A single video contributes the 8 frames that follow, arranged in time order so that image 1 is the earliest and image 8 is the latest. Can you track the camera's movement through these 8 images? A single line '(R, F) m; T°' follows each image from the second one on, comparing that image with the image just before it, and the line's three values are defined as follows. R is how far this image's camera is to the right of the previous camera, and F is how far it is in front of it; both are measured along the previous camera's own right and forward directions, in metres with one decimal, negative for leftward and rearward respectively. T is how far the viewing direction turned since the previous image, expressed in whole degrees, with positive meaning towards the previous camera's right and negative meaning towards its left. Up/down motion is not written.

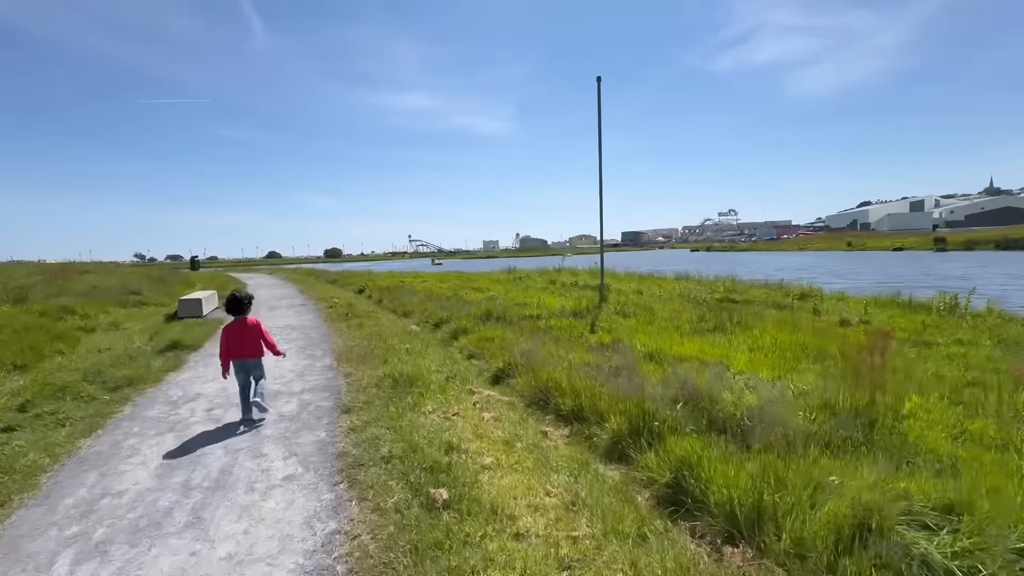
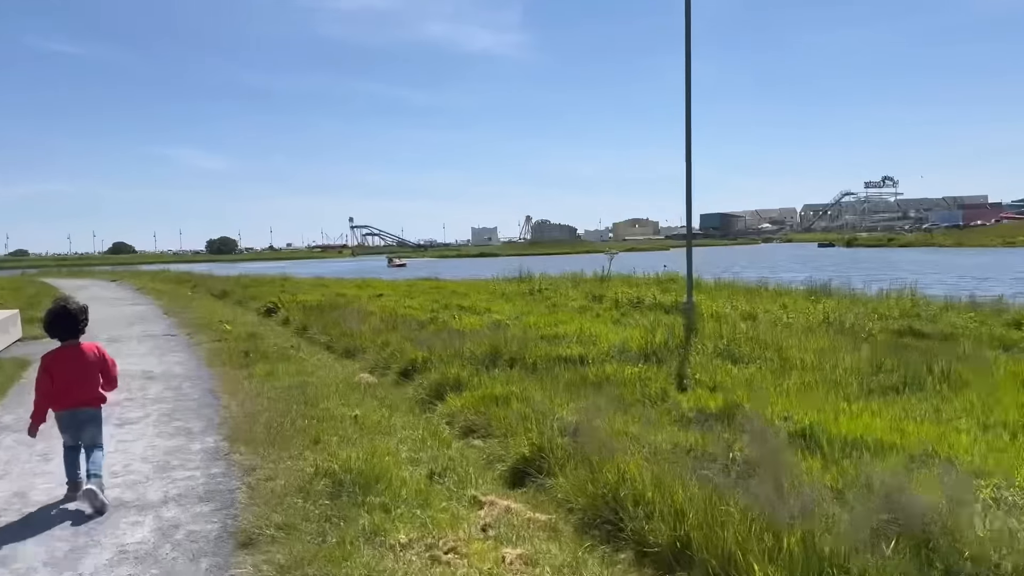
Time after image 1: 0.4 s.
(-0.4, +4.1) m; +2°
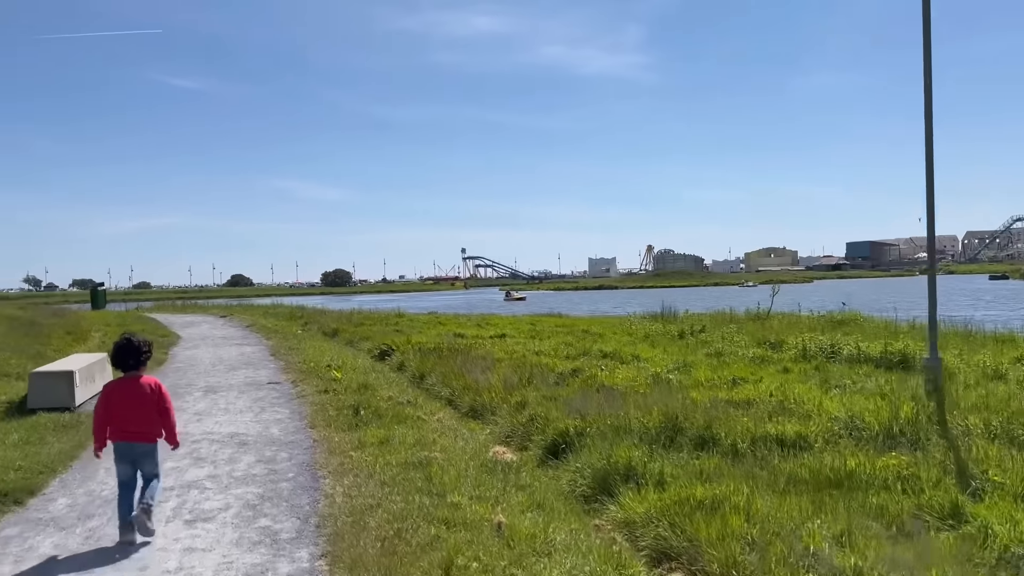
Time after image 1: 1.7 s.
(-0.6, +2.0) m; -8°
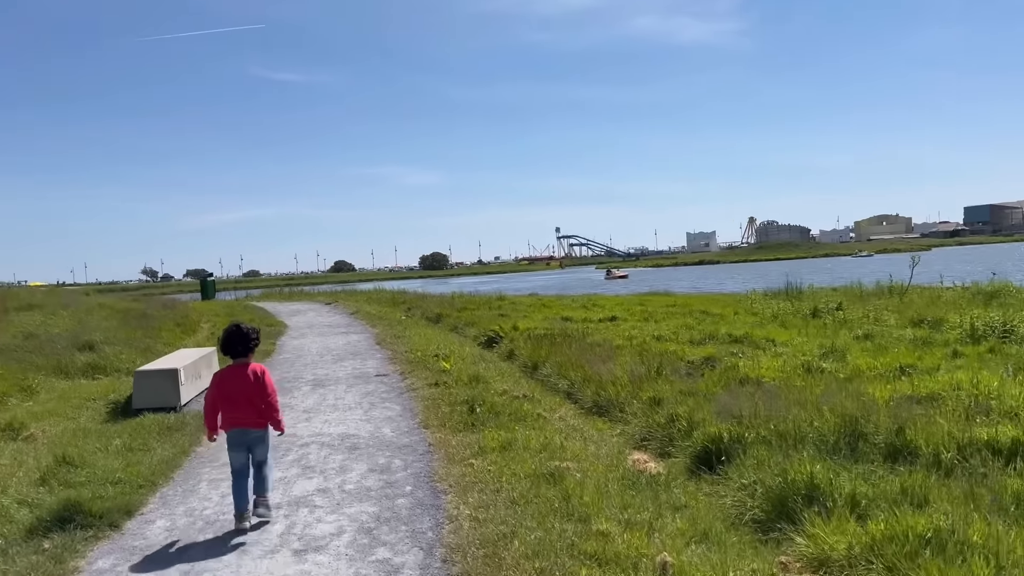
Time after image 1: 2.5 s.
(-0.3, +0.9) m; -7°
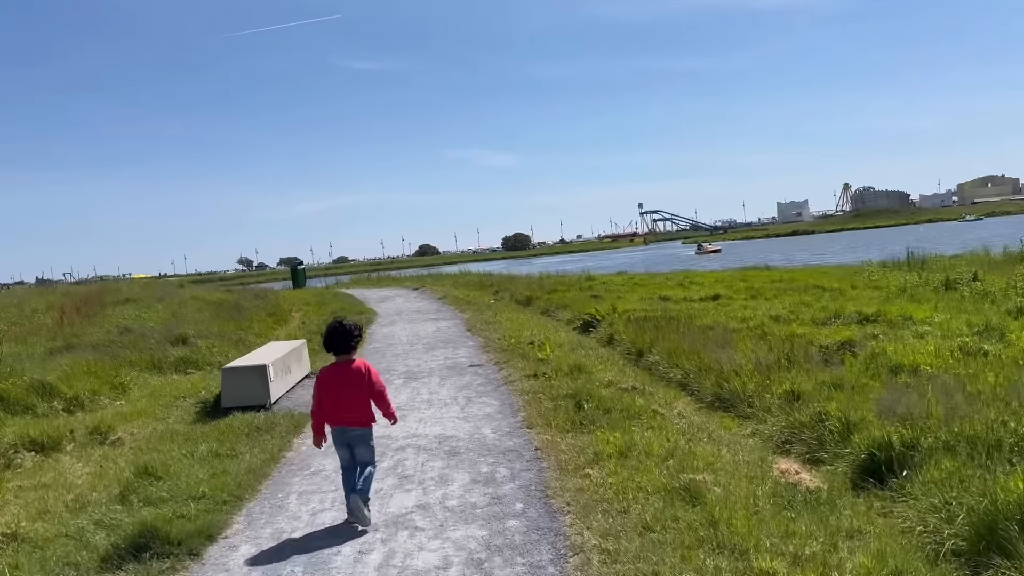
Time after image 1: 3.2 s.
(-0.2, +0.8) m; -6°
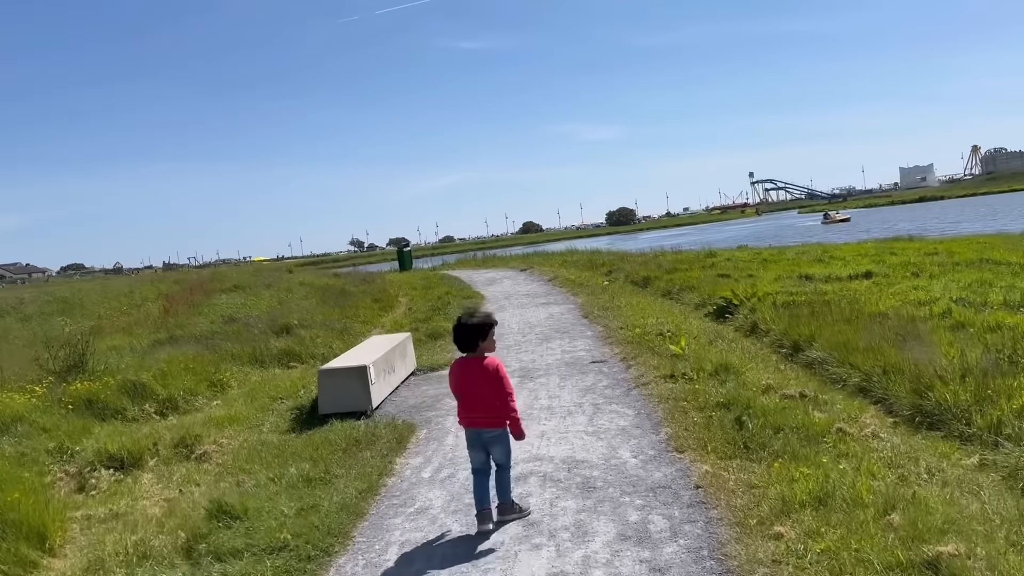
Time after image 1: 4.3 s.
(-0.3, +1.3) m; -7°
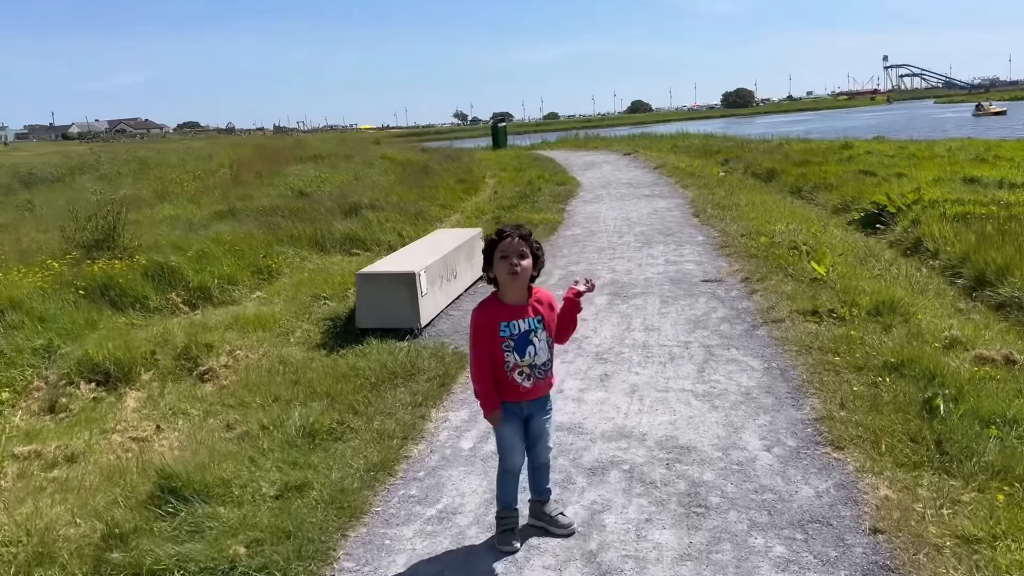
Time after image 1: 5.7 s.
(0.0, +1.8) m; -7°
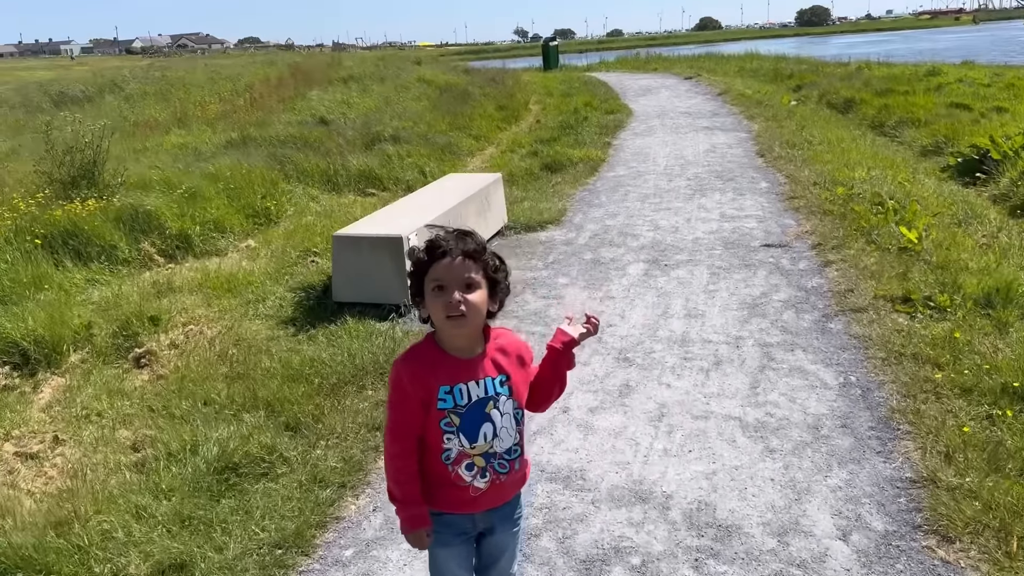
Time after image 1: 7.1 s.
(+0.3, +1.2) m; -4°
